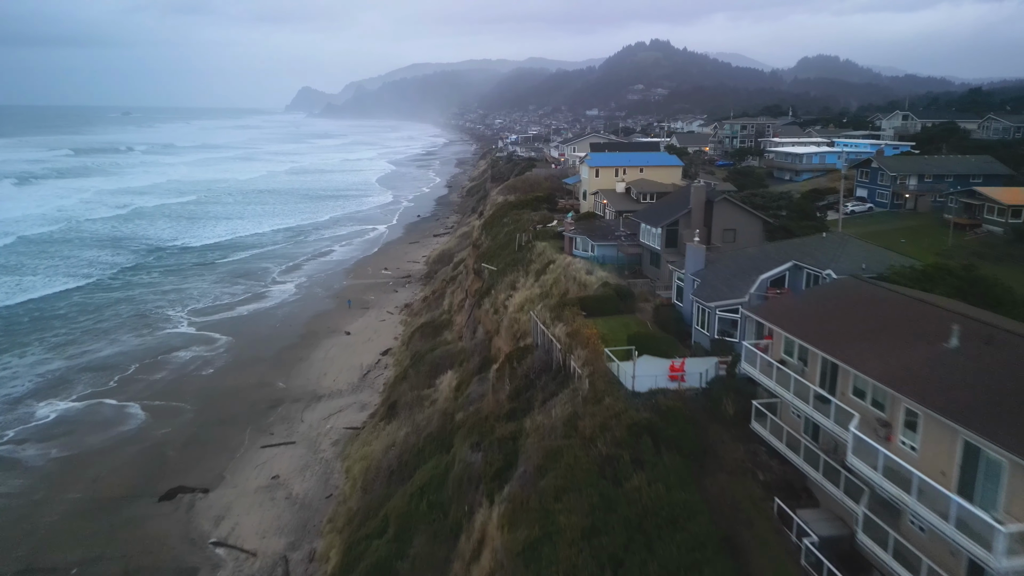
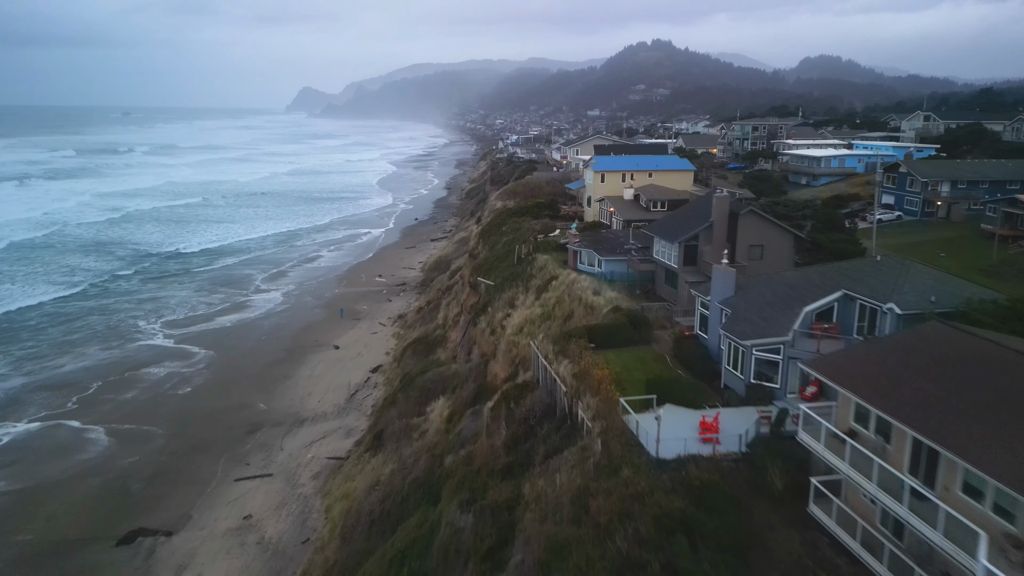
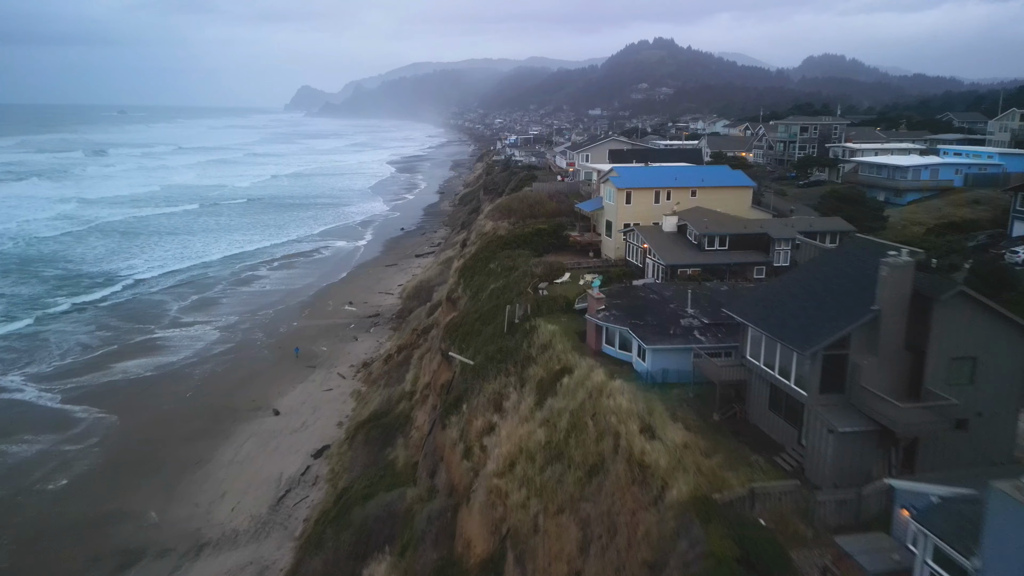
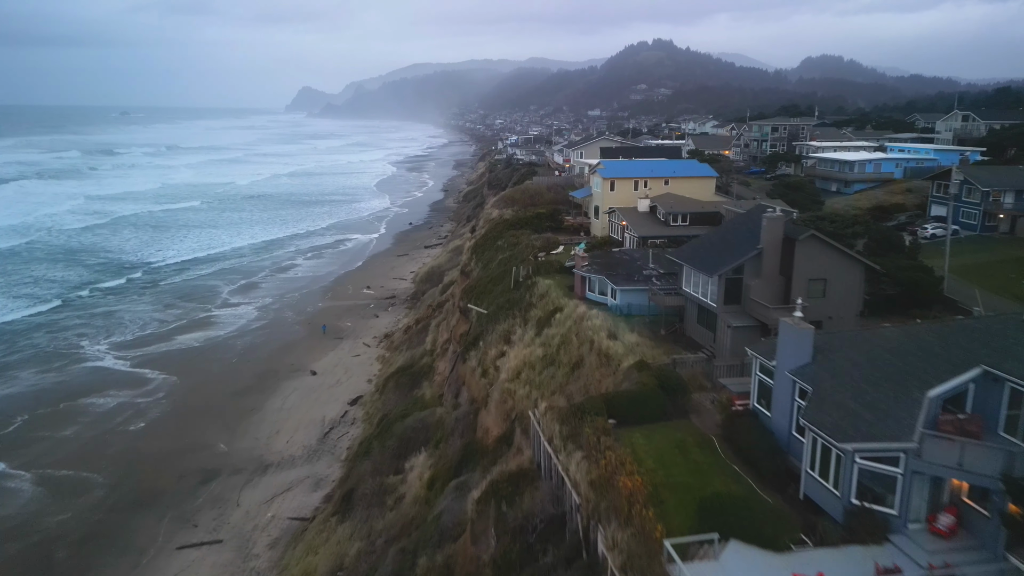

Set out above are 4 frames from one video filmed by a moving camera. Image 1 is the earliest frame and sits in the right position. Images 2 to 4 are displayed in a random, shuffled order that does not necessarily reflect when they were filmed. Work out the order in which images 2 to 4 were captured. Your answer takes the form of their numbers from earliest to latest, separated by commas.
2, 4, 3
